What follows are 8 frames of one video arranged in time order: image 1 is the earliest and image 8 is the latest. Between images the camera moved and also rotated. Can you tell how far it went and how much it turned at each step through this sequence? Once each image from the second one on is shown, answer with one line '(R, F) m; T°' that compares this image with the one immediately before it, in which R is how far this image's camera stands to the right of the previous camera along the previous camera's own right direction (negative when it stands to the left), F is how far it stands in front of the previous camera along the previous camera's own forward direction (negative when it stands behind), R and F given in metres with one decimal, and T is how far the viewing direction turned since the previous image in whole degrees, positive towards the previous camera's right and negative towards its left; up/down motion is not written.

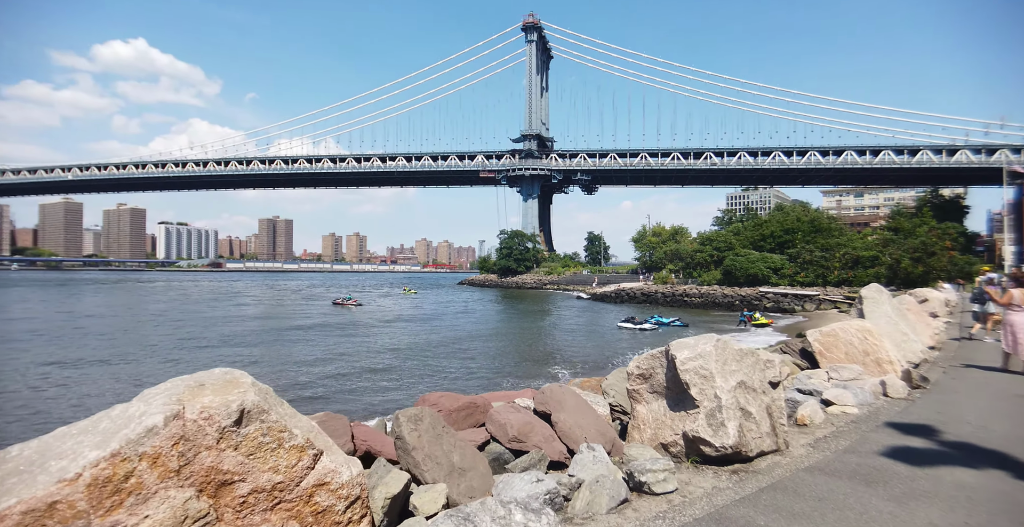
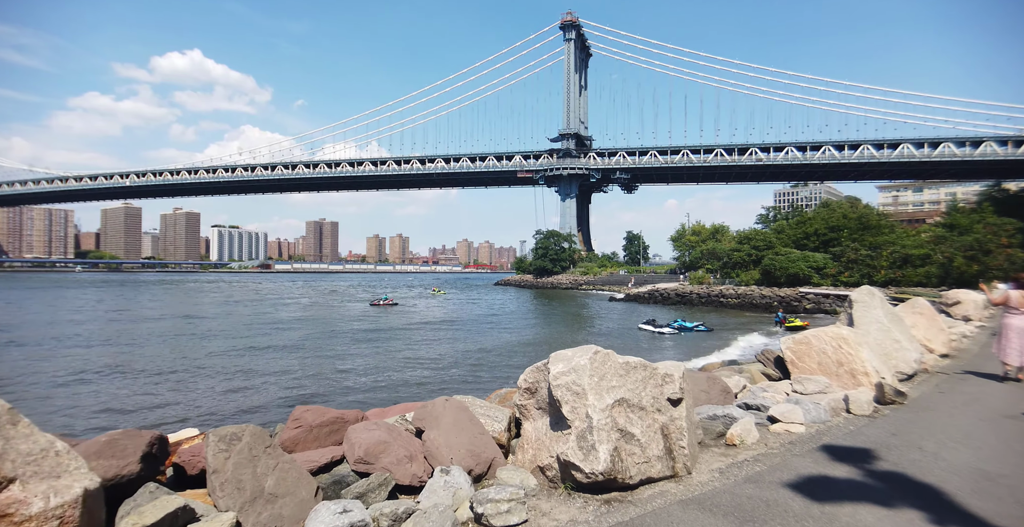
(+1.2, +0.4) m; -4°
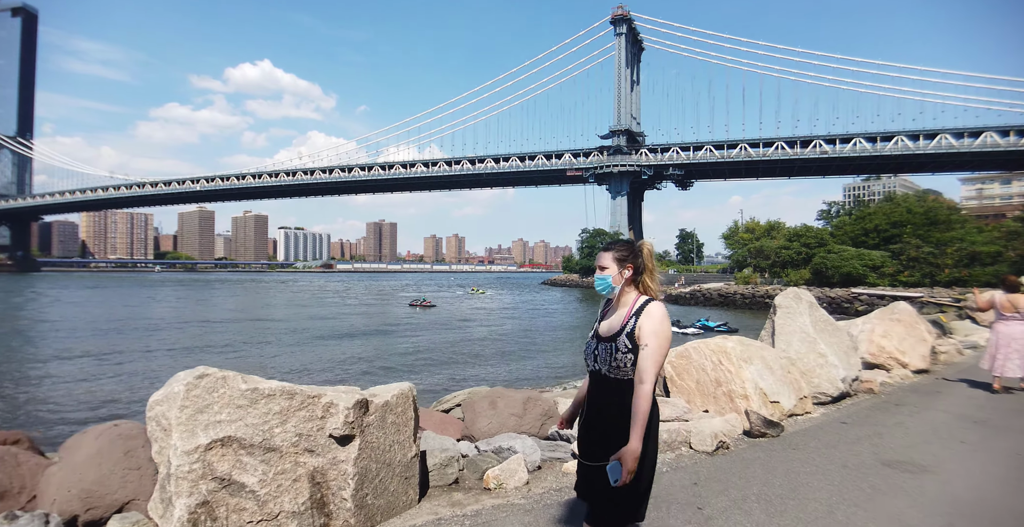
(+2.3, +0.9) m; -6°
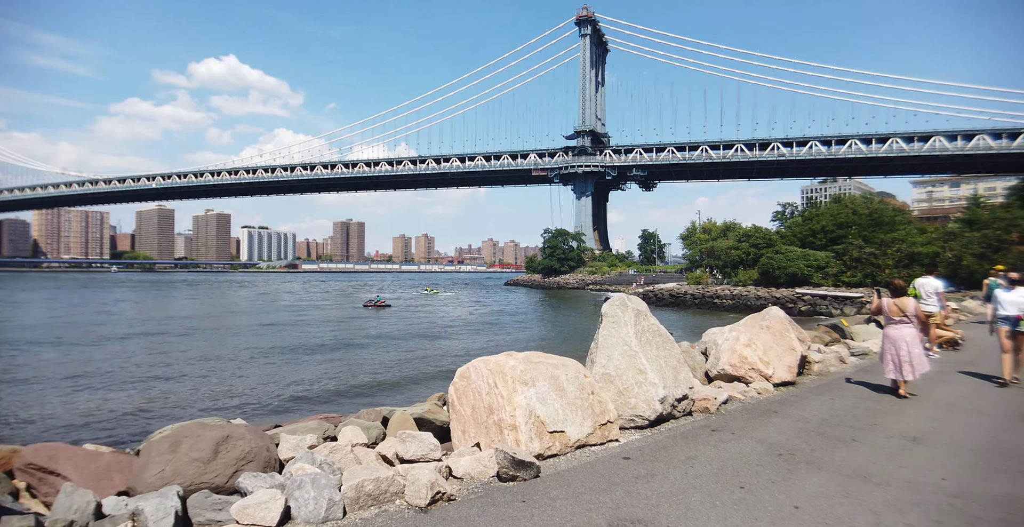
(+1.8, +0.8) m; +3°
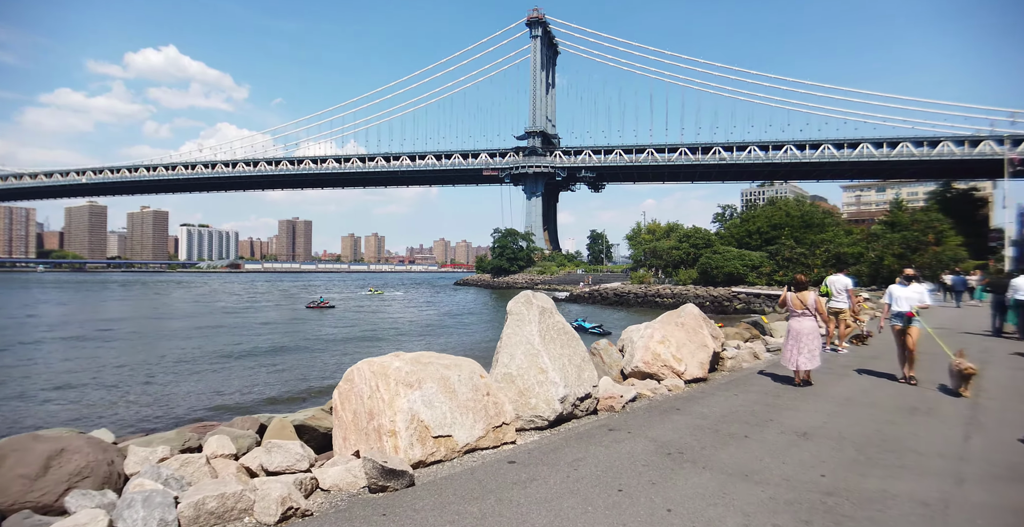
(+0.5, +0.2) m; +5°
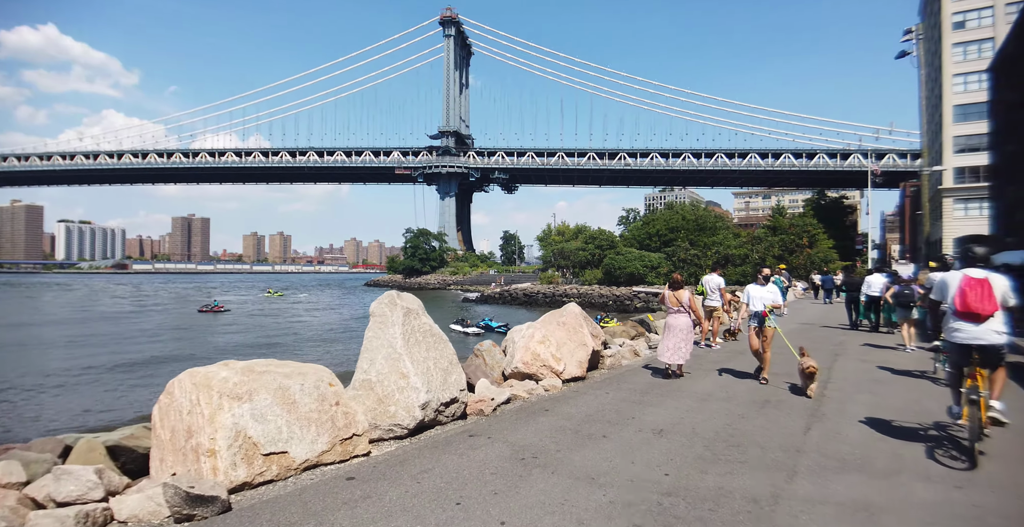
(+0.5, +0.2) m; +9°
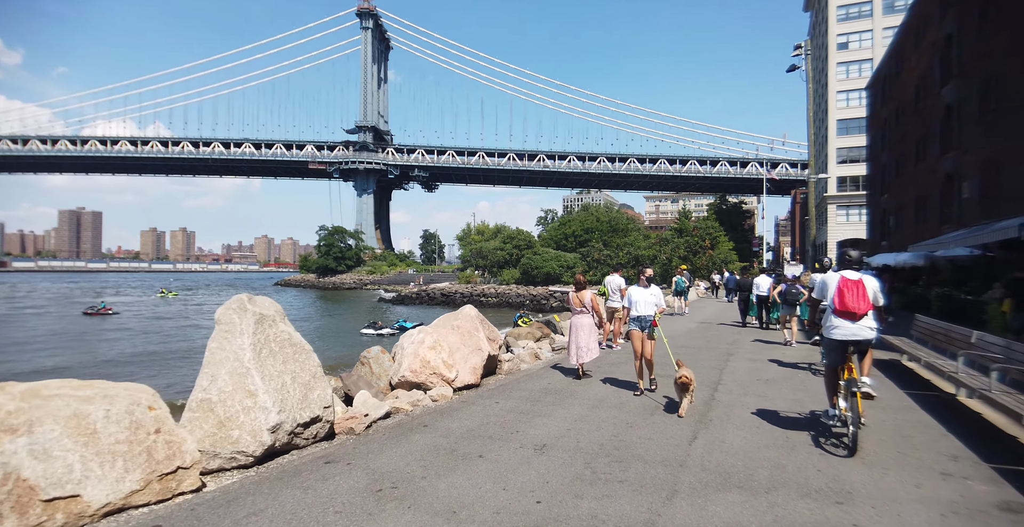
(+0.4, +0.4) m; +8°
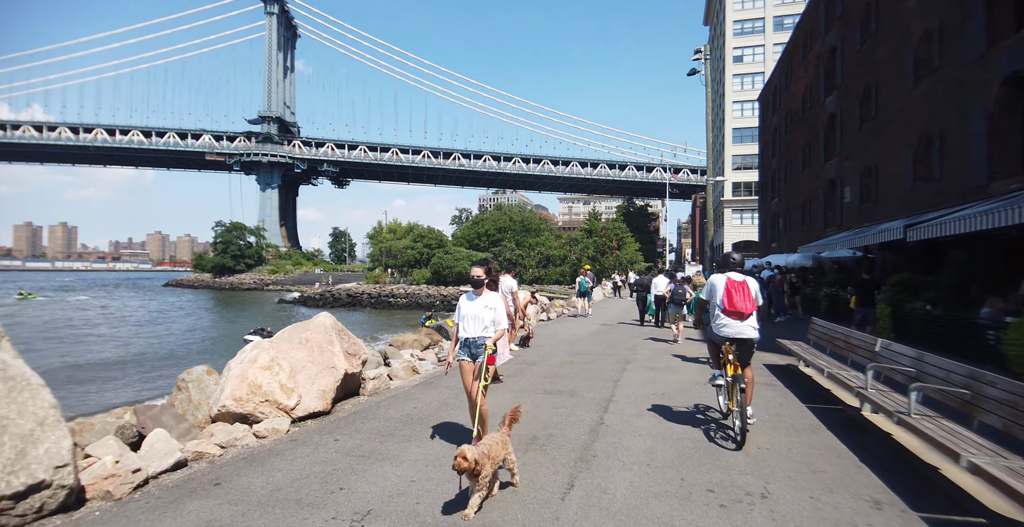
(+0.5, +1.0) m; +9°
